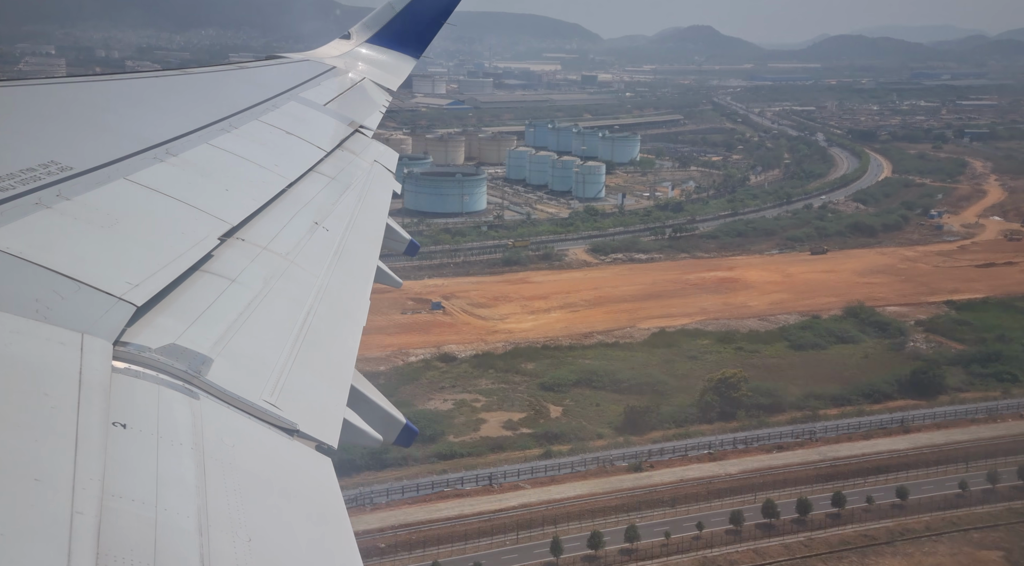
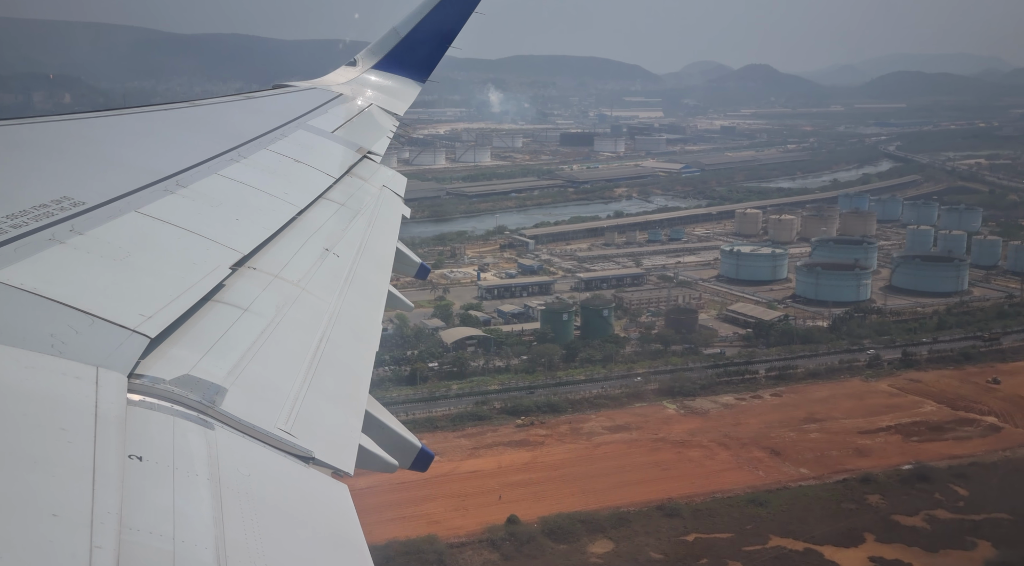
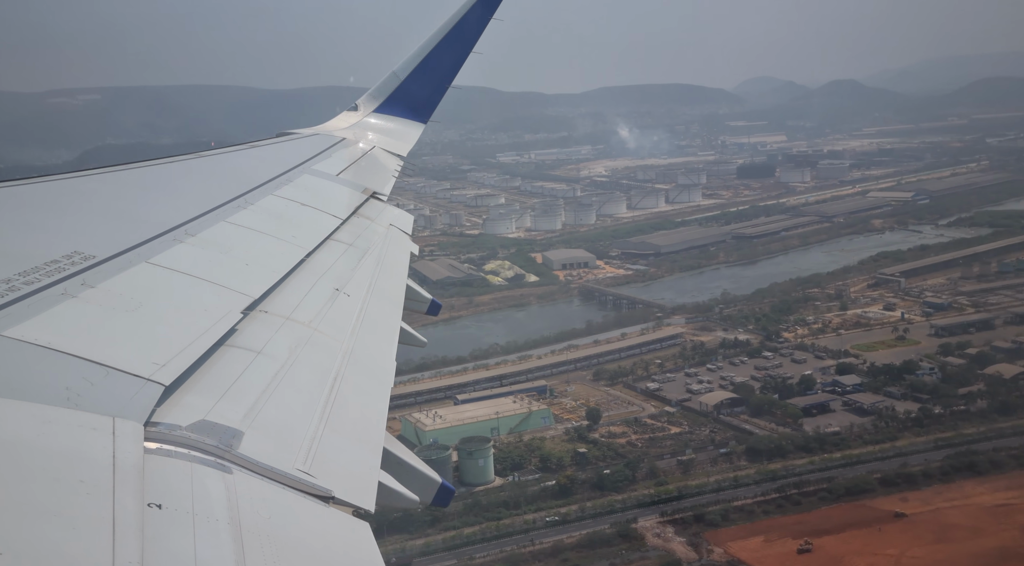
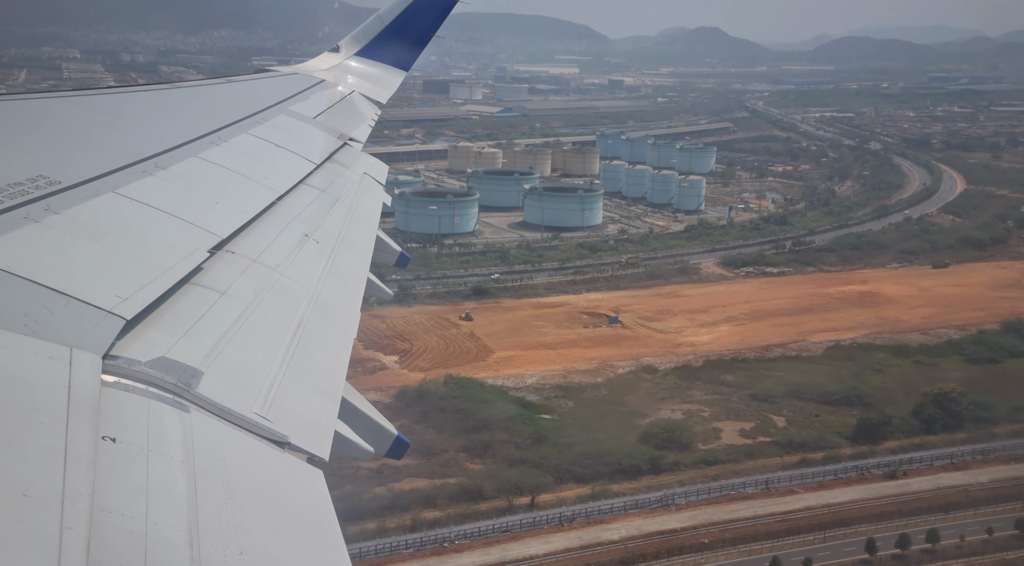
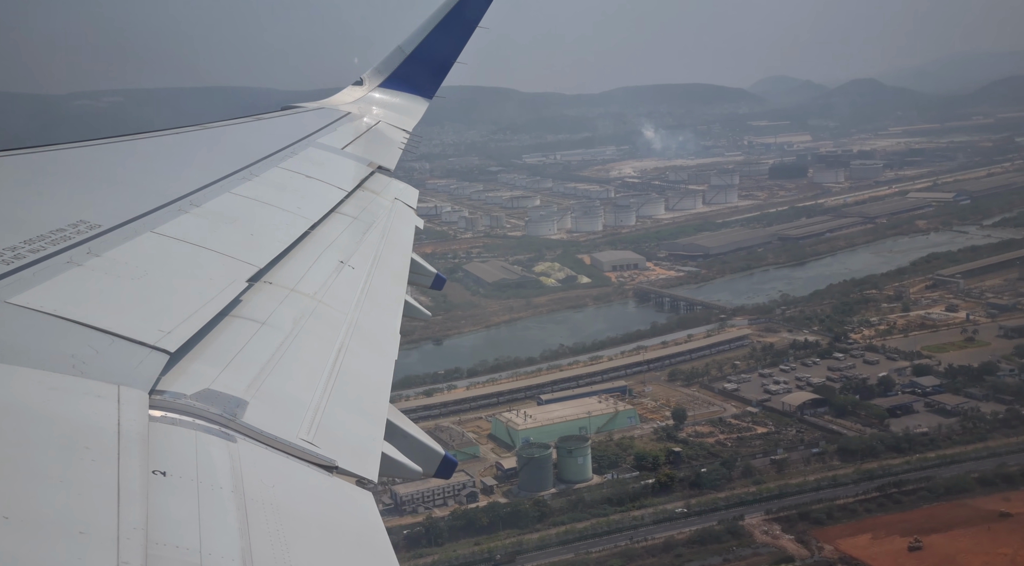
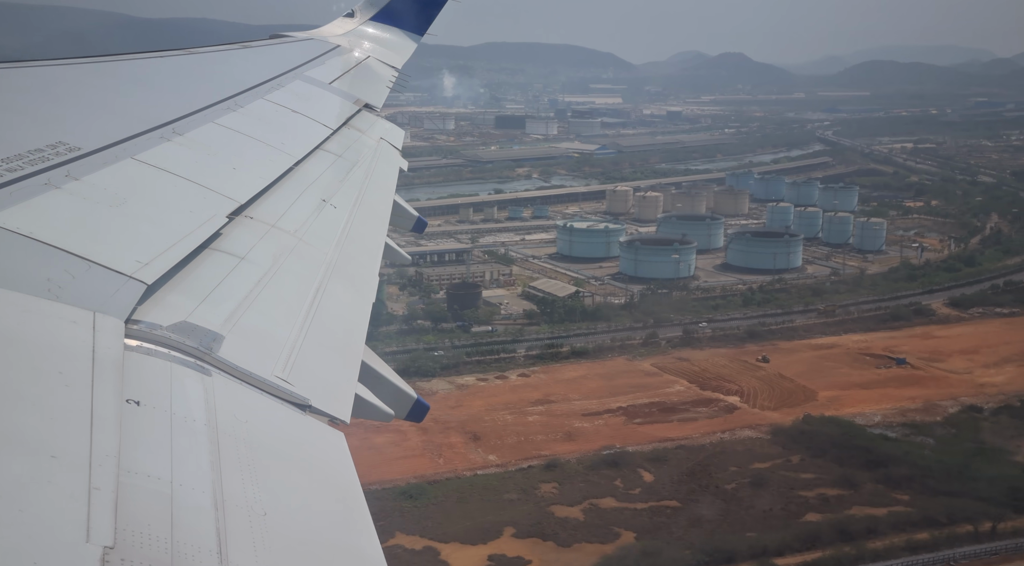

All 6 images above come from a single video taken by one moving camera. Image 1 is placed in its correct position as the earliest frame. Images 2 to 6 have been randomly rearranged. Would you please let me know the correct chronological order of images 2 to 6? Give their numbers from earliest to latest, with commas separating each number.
4, 6, 2, 3, 5
